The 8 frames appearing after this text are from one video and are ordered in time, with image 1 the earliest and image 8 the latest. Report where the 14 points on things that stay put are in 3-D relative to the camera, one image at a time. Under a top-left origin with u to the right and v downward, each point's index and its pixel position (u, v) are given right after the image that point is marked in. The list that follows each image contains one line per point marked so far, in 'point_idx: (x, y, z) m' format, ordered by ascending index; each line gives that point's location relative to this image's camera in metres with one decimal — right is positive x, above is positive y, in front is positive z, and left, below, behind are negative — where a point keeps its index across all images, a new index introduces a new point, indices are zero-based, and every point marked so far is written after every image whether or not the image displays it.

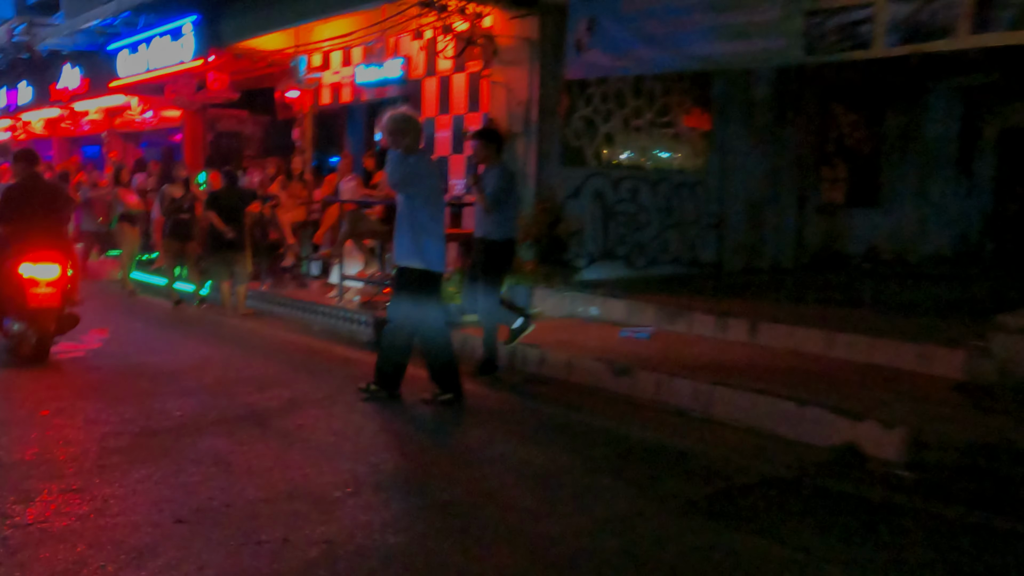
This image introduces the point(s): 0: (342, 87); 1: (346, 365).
0: (-2.3, +2.8, +13.0) m
1: (-1.4, -0.7, +8.0) m
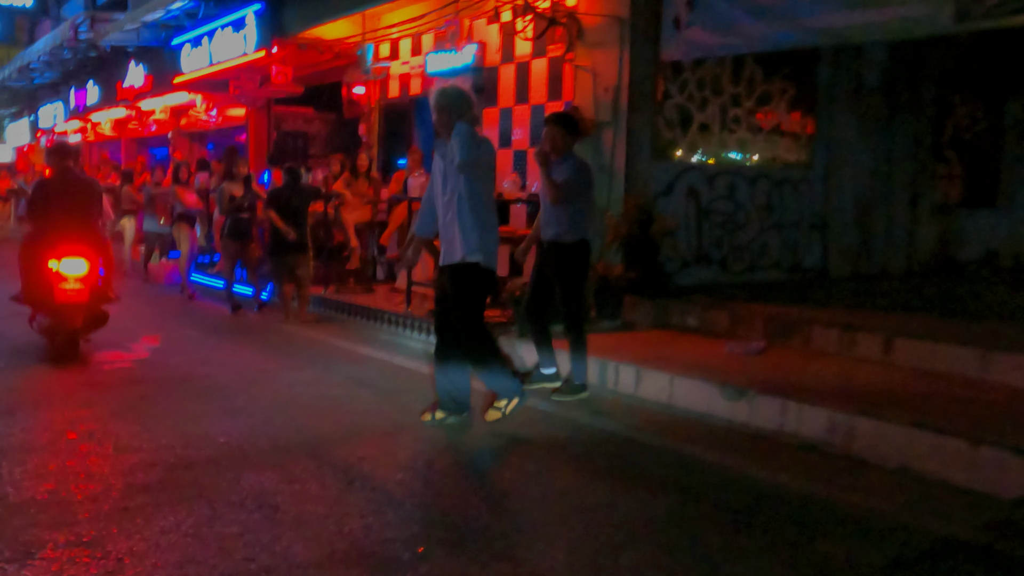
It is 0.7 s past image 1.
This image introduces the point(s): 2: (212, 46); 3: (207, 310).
0: (-1.3, +2.7, +12.1) m
1: (-0.7, -0.7, +7.1) m
2: (-4.7, +3.8, +14.7) m
3: (-3.8, -0.3, +11.7) m
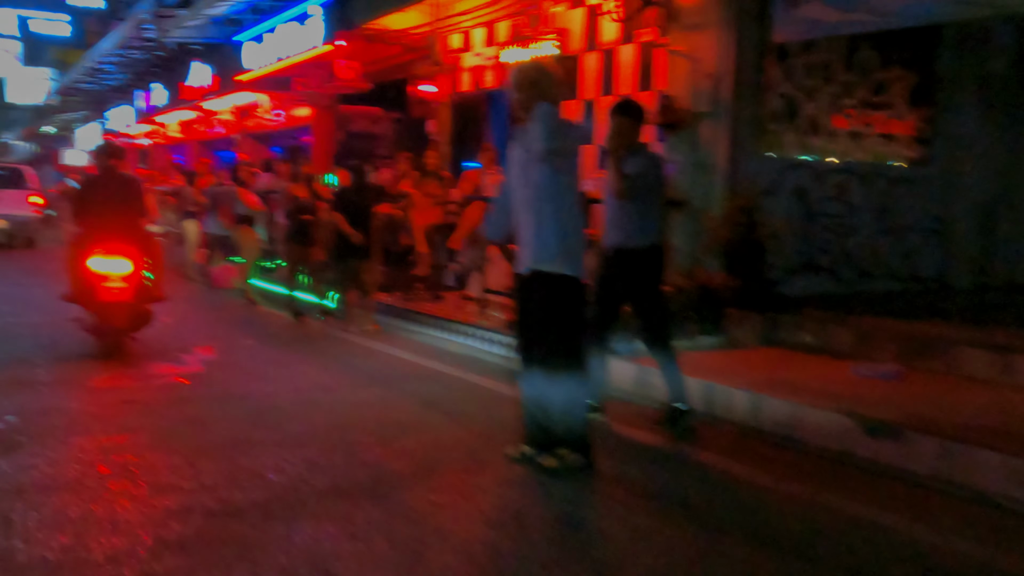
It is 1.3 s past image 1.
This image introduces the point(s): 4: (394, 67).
0: (-0.3, +2.6, +11.3) m
1: (-0.1, -0.8, +6.3) m
2: (-3.5, +3.7, +14.1) m
3: (-2.9, -0.3, +11.0) m
4: (-1.6, +3.1, +13.2) m
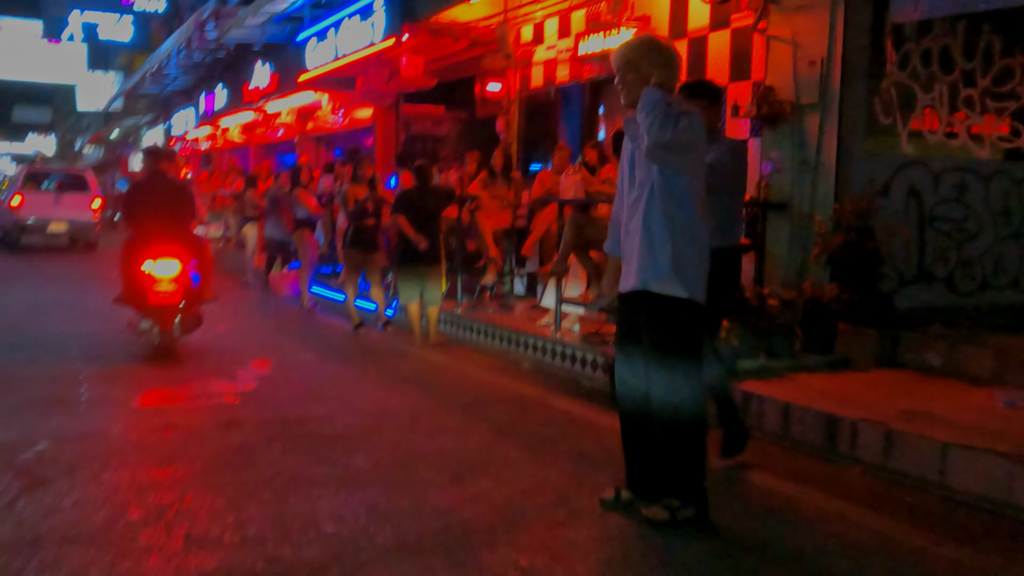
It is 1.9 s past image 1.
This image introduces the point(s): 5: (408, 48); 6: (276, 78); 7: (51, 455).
0: (+0.5, +2.5, +10.6) m
1: (+0.4, -0.9, +5.5) m
2: (-2.5, +3.6, +13.6) m
3: (-2.1, -0.4, +10.4) m
4: (-0.7, +3.0, +12.6) m
5: (-1.3, +3.1, +12.0) m
6: (-4.2, +3.7, +16.6) m
7: (-2.4, -0.9, +4.8) m
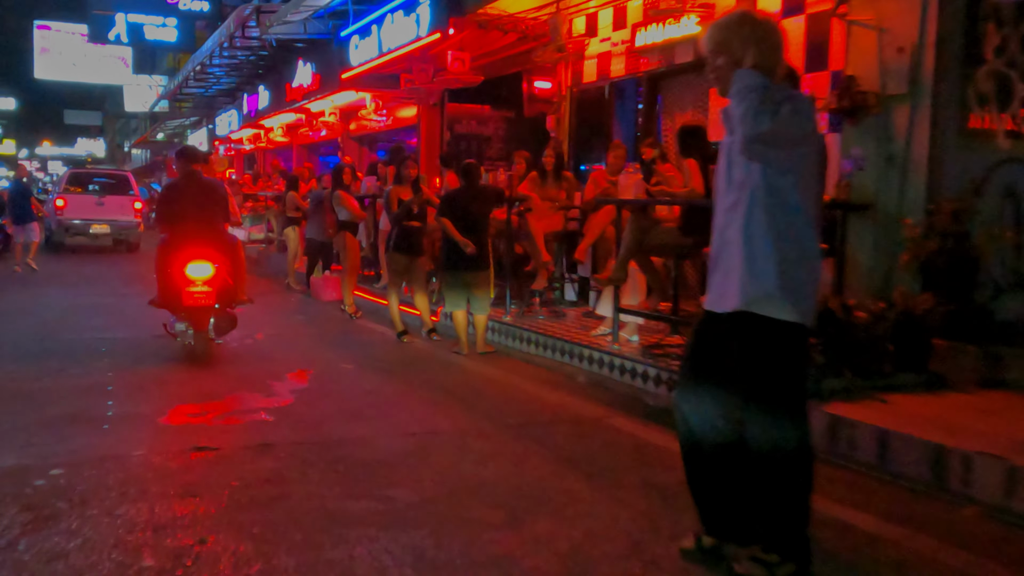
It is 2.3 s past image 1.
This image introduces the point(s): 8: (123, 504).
0: (+1.1, +2.5, +10.0) m
1: (+0.7, -0.9, +4.9) m
2: (-1.8, +3.5, +13.1) m
3: (-1.5, -0.5, +9.9) m
4: (0.0, +2.9, +12.0) m
5: (-0.7, +3.0, +11.5) m
6: (-3.3, +3.6, +16.2) m
7: (-2.1, -0.9, +4.4) m
8: (-1.7, -0.9, +4.1) m
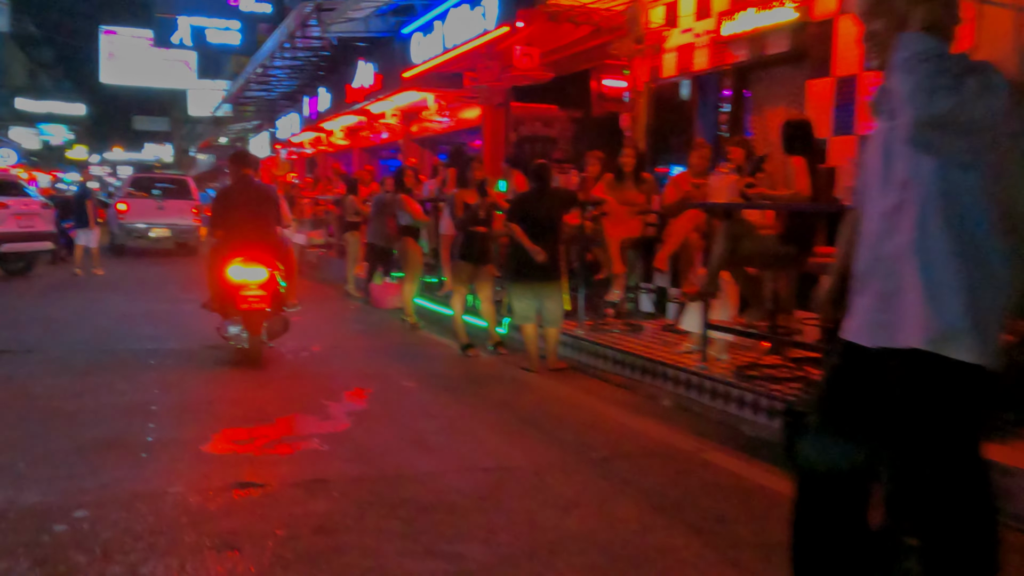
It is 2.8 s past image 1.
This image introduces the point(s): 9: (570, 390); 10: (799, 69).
0: (+1.8, +2.3, +9.2) m
1: (+1.1, -1.0, +4.2) m
2: (-0.9, +3.4, +12.5) m
3: (-0.8, -0.6, +9.3) m
4: (+0.8, +2.8, +11.3) m
5: (+0.1, +2.9, +10.8) m
6: (-2.2, +3.5, +15.7) m
7: (-1.7, -1.0, +3.8) m
8: (-1.3, -1.0, +3.5) m
9: (+0.5, -0.8, +7.2) m
10: (+2.5, +1.9, +8.2) m
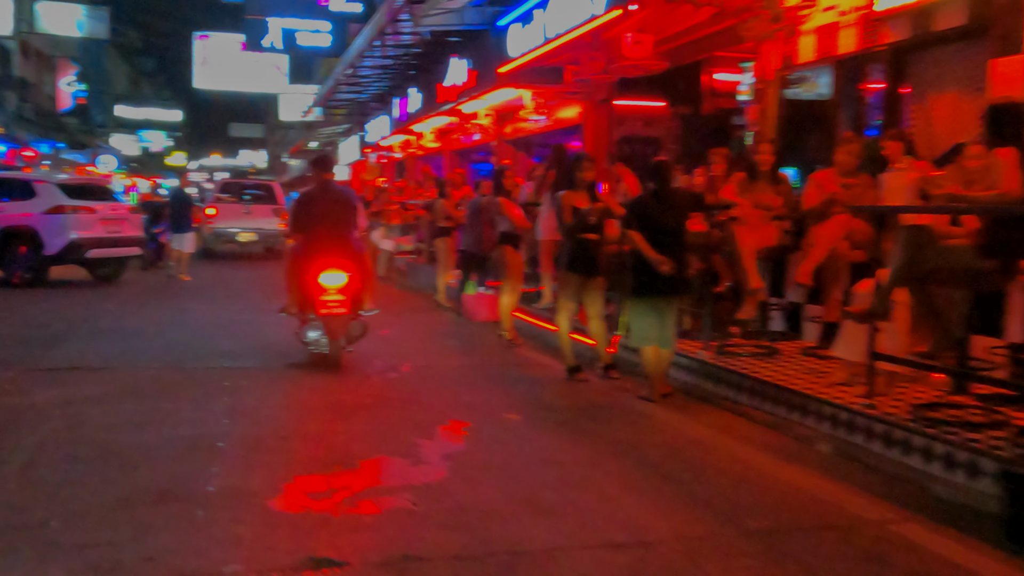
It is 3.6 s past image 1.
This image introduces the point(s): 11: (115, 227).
0: (+2.8, +2.2, +8.0) m
1: (+1.6, -1.1, +3.0) m
2: (+0.4, +3.3, +11.5) m
3: (+0.2, -0.7, +8.3) m
4: (+2.0, +2.7, +10.2) m
5: (+1.3, +2.8, +9.8) m
6: (-0.6, +3.4, +14.8) m
7: (-1.2, -1.1, +2.9) m
8: (-0.9, -1.1, +2.5) m
9: (+1.2, -0.9, +6.1) m
10: (+3.4, +1.8, +6.9) m
11: (-6.7, +1.0, +15.9) m
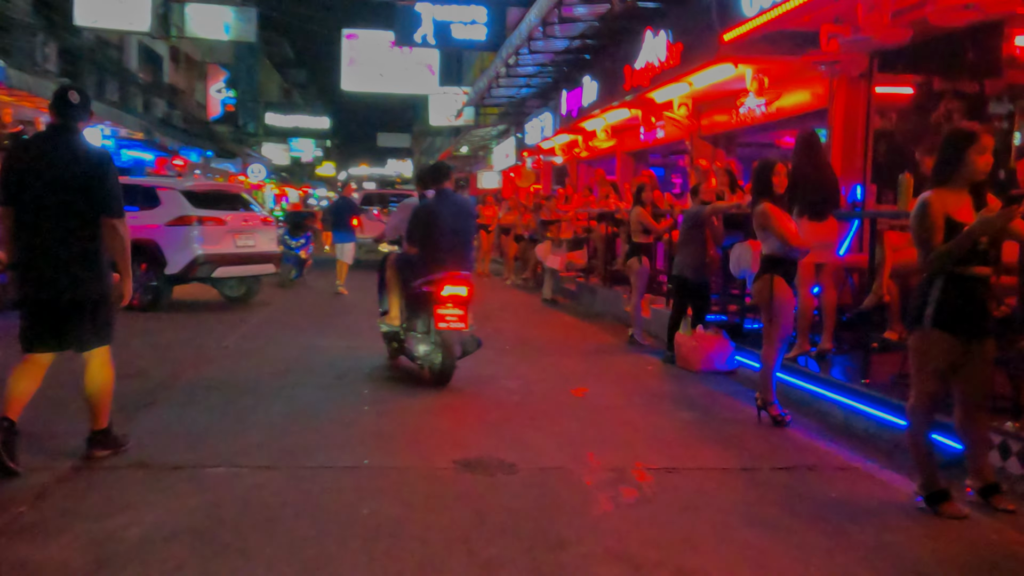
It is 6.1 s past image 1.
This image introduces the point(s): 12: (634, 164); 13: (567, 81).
0: (+4.4, +1.8, +4.5) m
1: (+2.5, -1.4, -0.3) m
2: (+2.6, +2.9, +8.3) m
3: (+1.8, -1.0, +5.1) m
4: (+4.0, +2.3, +6.7) m
5: (+3.2, +2.4, +6.4) m
6: (+2.1, +3.0, +11.7) m
7: (-0.4, -1.3, 0.0) m
8: (-0.1, -1.4, -0.4) m
9: (+2.5, -1.2, +2.7) m
10: (+4.8, +1.4, +3.3) m
11: (-3.8, +0.7, +13.6) m
12: (+2.4, +2.5, +18.4) m
13: (+1.1, +4.3, +19.6) m
